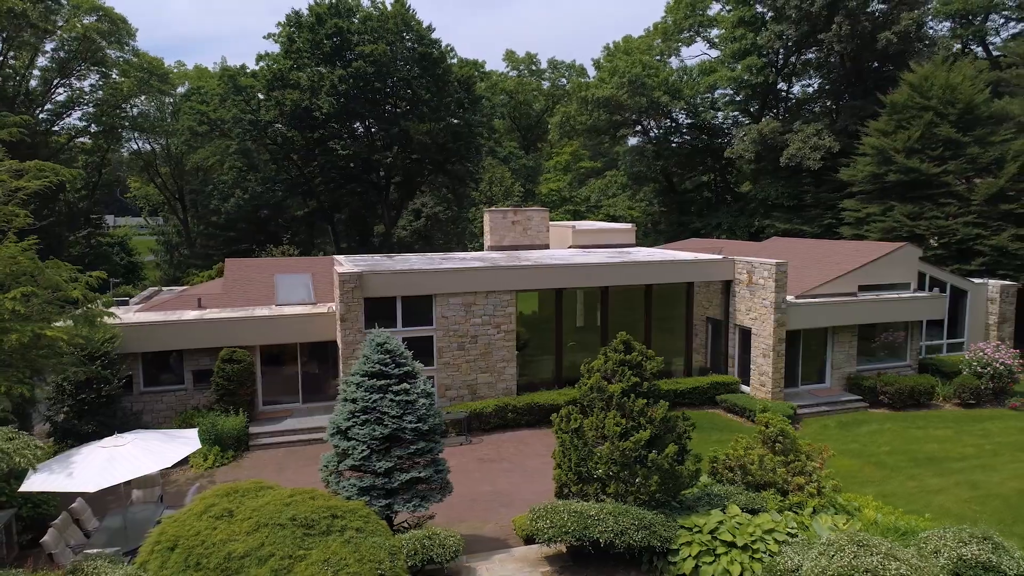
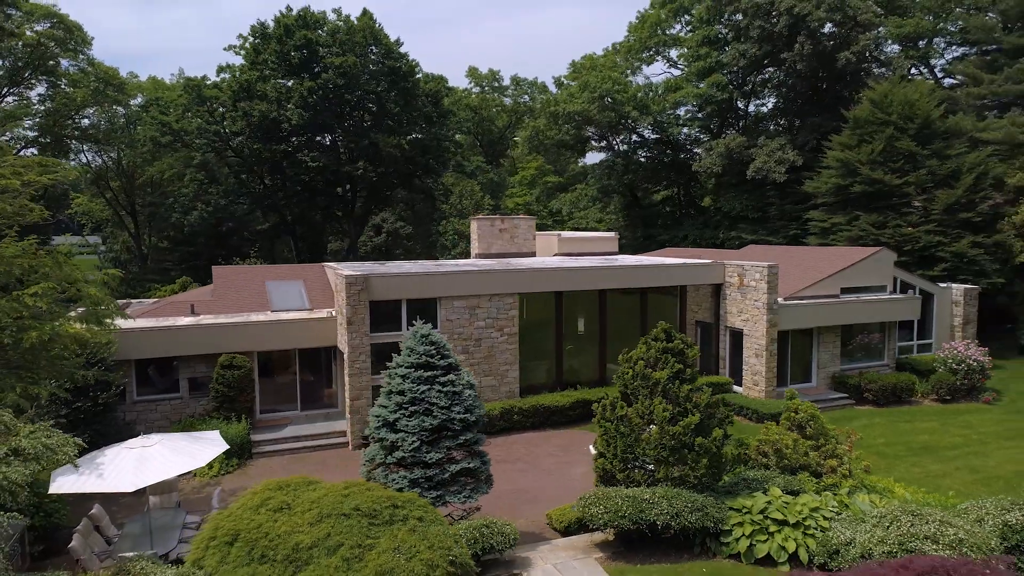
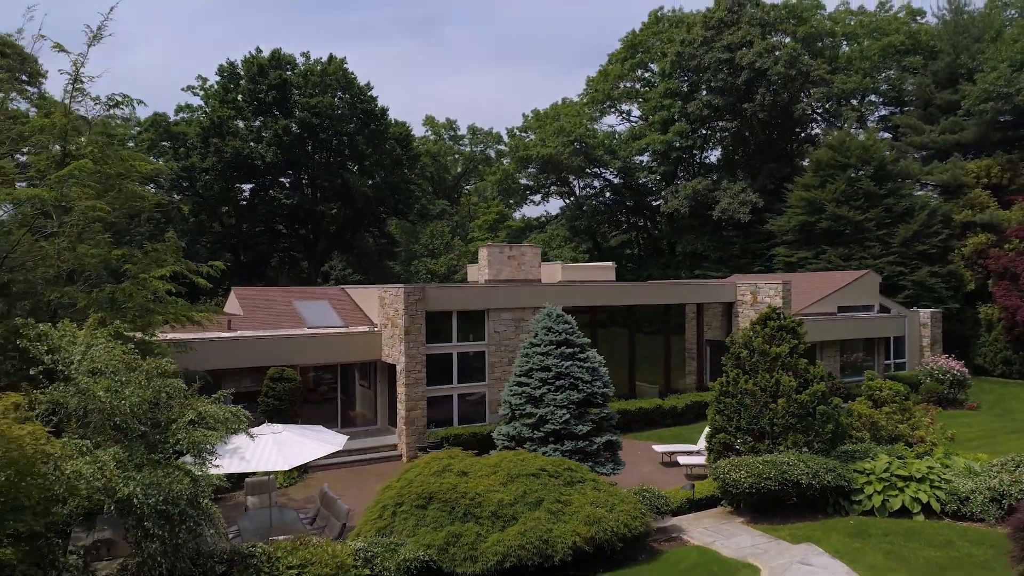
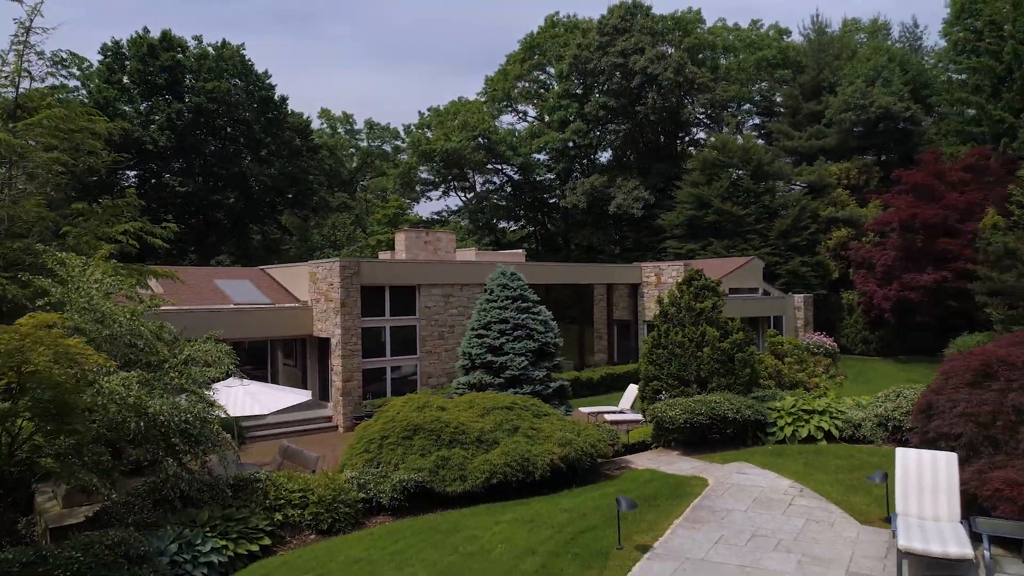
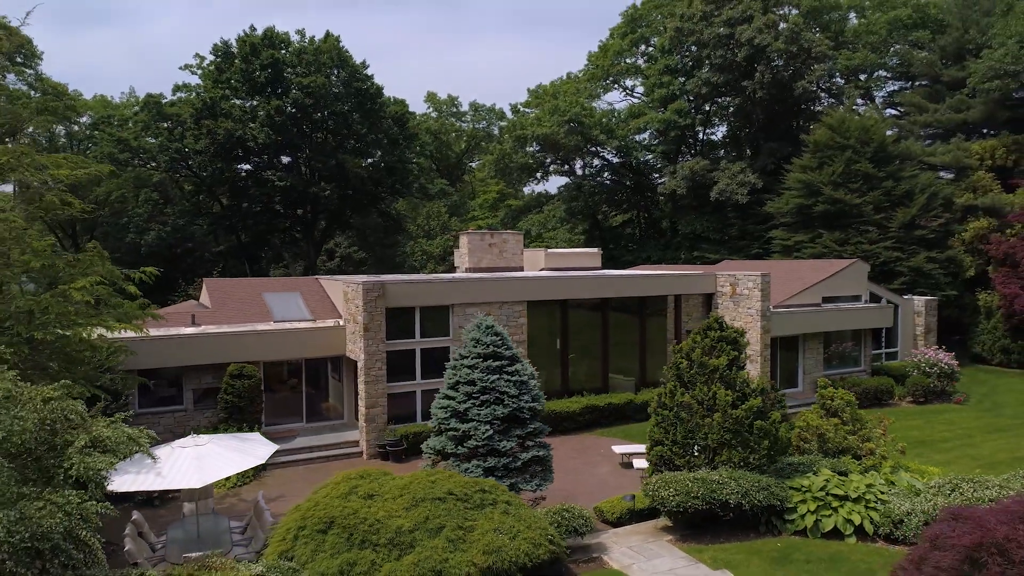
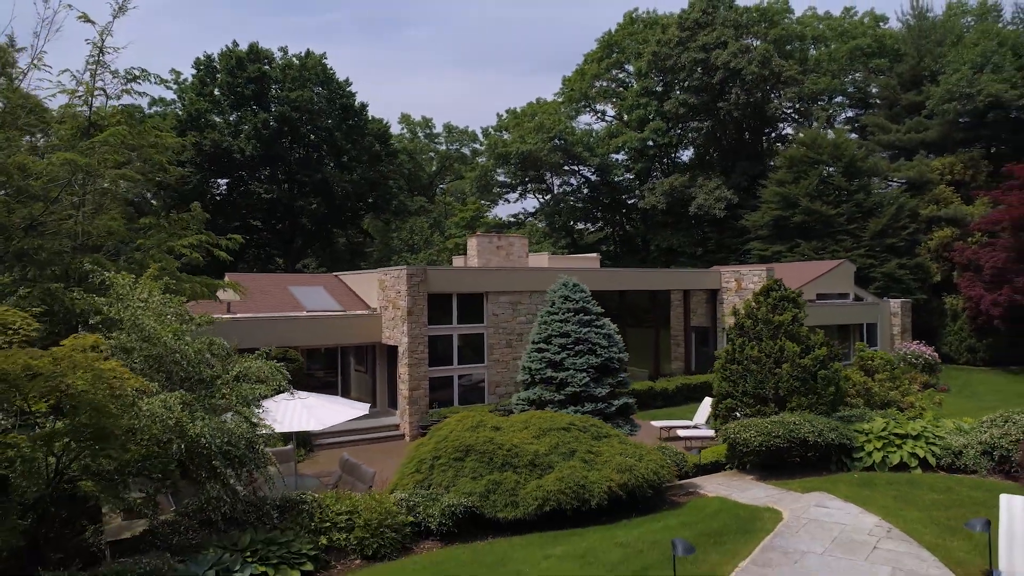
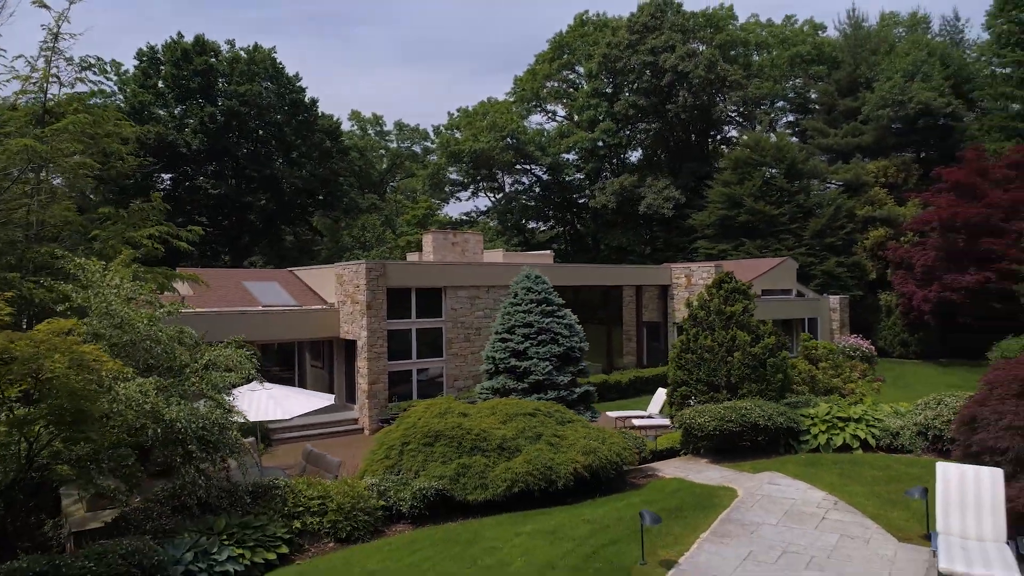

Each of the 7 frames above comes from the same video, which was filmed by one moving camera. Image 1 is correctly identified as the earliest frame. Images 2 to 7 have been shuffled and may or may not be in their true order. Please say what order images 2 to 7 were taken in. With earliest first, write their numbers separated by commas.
2, 5, 3, 6, 7, 4
